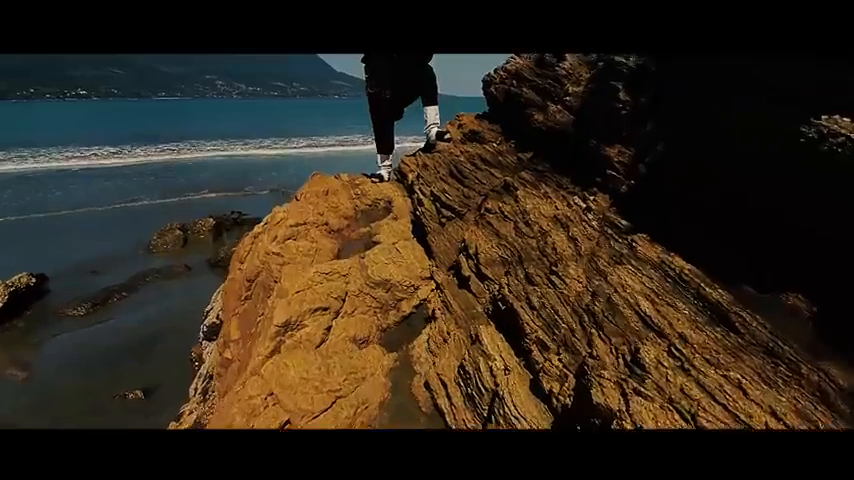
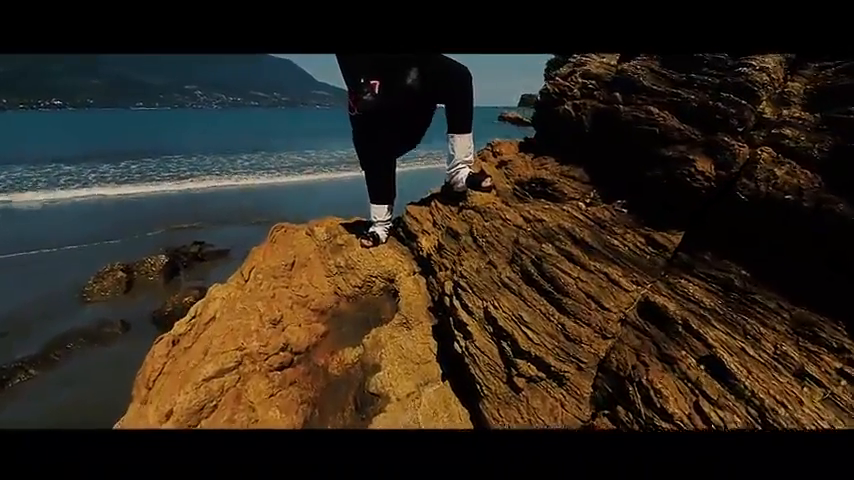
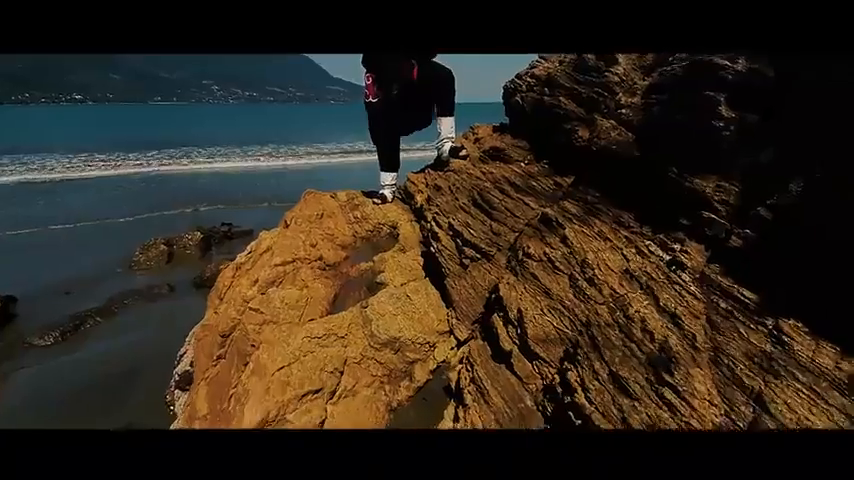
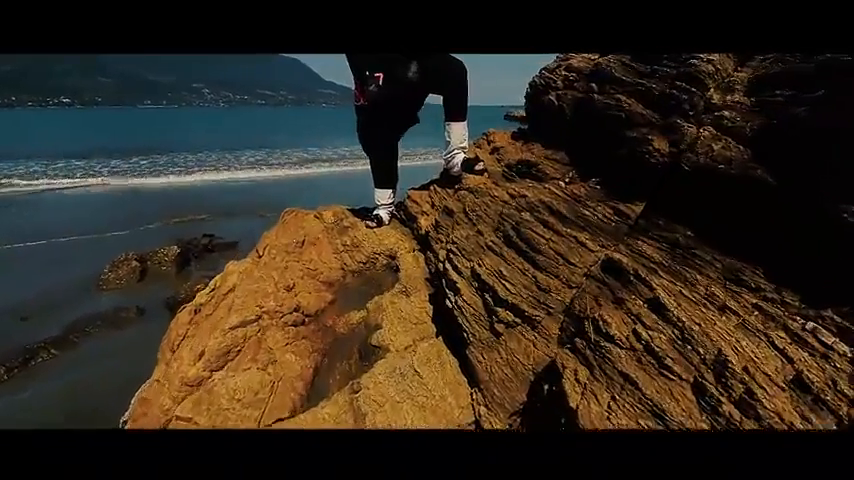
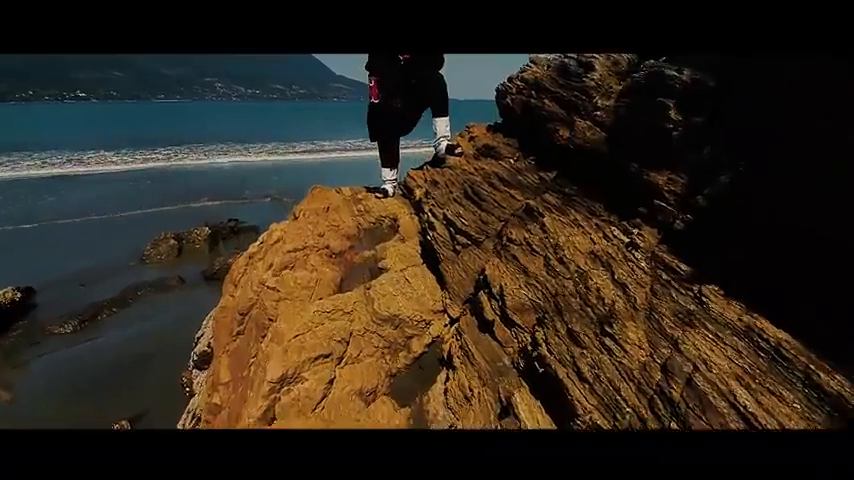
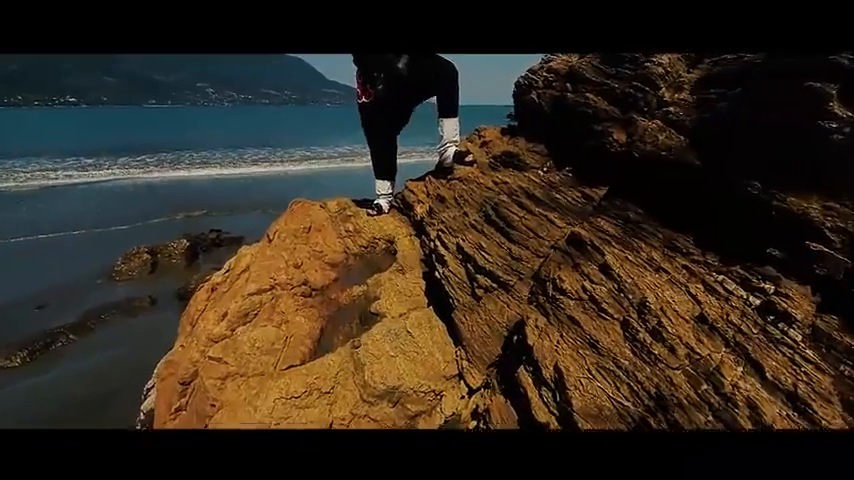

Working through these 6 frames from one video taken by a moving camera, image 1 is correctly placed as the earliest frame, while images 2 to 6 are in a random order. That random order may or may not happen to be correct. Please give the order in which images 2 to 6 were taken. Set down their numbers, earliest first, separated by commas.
5, 3, 6, 4, 2
